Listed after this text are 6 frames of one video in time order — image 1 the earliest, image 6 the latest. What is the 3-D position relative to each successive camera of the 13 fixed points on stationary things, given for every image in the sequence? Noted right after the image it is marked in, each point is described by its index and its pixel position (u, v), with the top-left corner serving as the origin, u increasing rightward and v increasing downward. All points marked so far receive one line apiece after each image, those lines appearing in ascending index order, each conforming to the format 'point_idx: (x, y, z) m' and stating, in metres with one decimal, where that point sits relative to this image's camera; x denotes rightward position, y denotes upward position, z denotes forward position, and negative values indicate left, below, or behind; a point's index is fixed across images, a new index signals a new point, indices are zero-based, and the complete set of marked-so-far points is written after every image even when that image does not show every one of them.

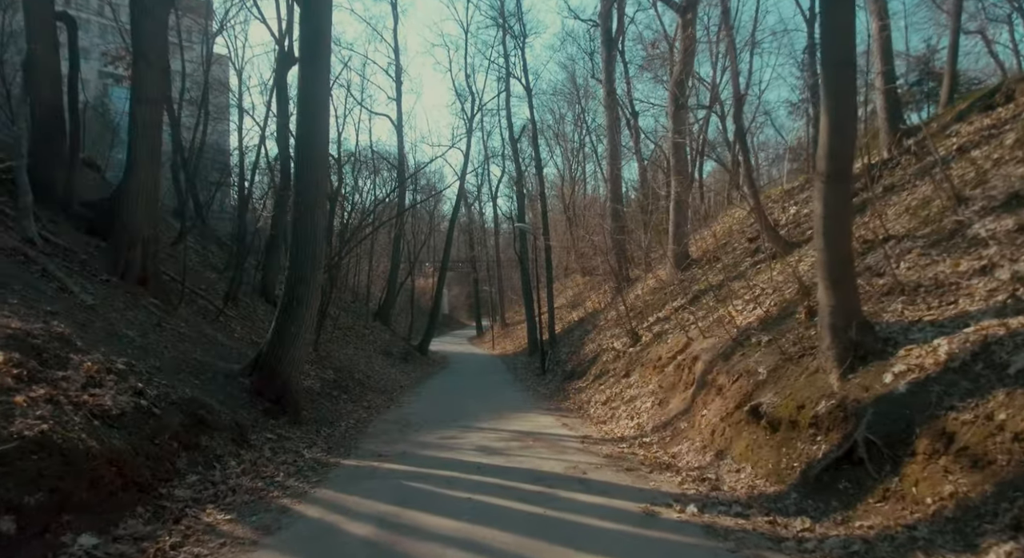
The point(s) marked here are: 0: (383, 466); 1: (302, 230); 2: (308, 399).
0: (-1.8, -2.6, +7.9) m
1: (-3.9, +0.9, +10.5) m
2: (-4.4, -2.6, +12.3) m
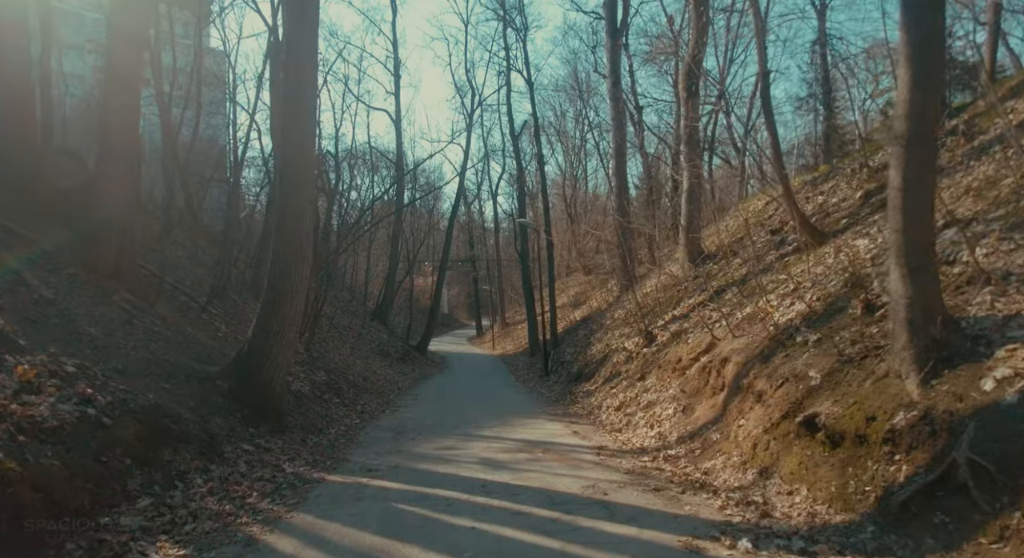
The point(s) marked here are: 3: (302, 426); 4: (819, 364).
0: (-1.7, -2.5, +6.9) m
1: (-3.8, +1.0, +9.5) m
2: (-4.3, -2.5, +11.3) m
3: (-3.8, -2.6, +10.2) m
4: (+3.3, -0.9, +6.1) m
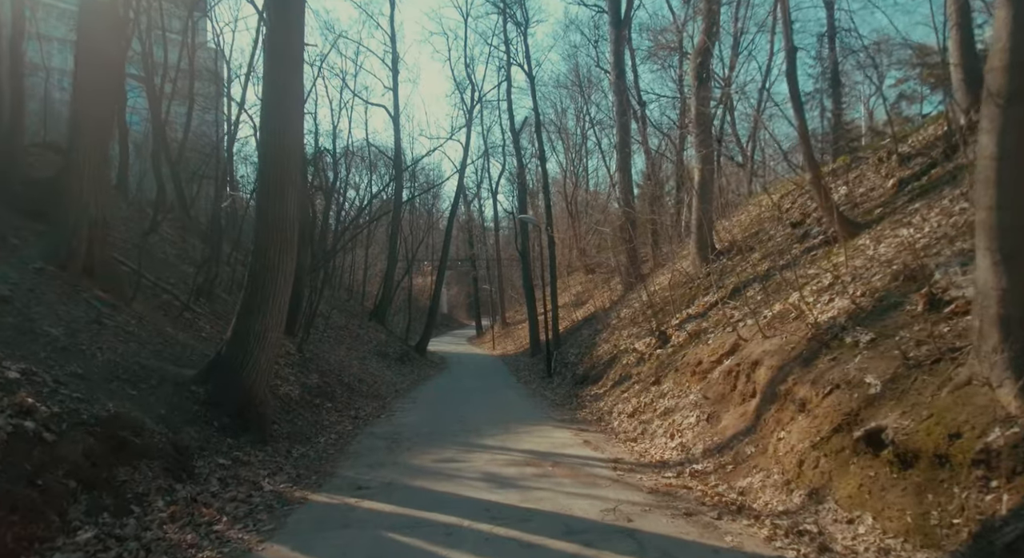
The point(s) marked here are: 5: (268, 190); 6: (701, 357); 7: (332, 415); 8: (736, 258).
0: (-1.6, -2.4, +6.1) m
1: (-3.7, +1.1, +8.7) m
2: (-4.2, -2.4, +10.4) m
3: (-3.7, -2.6, +9.4) m
4: (+3.4, -0.8, +5.3) m
5: (-3.7, +1.3, +8.7) m
6: (+3.1, -1.3, +9.4) m
7: (-3.9, -2.9, +12.3) m
8: (+5.6, +0.5, +14.2) m
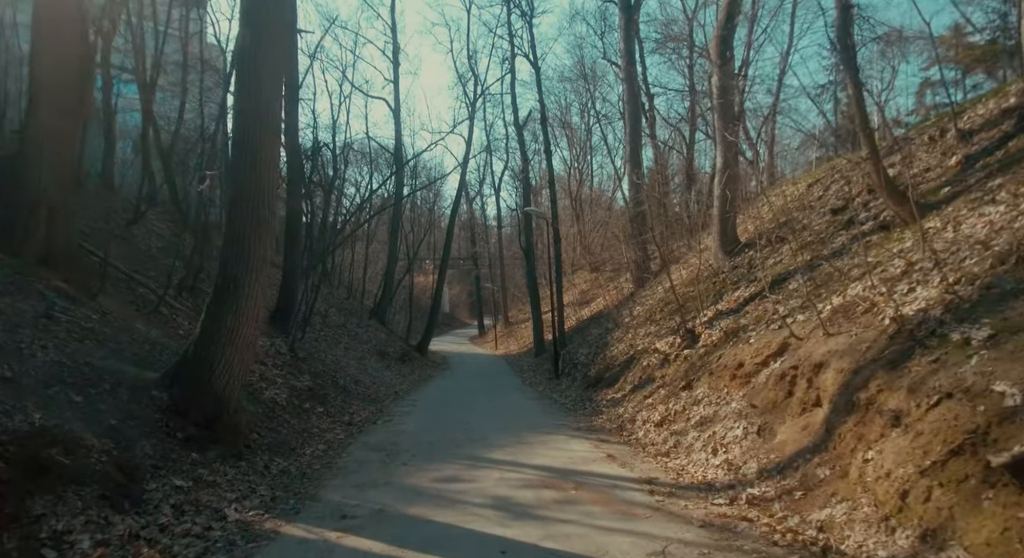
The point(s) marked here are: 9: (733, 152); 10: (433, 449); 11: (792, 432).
0: (-1.4, -2.3, +4.9) m
1: (-3.5, +1.2, +7.5) m
2: (-4.0, -2.2, +9.3) m
3: (-3.5, -2.4, +8.2) m
4: (+3.6, -0.7, +4.1) m
5: (-3.5, +1.5, +7.5) m
6: (+3.3, -1.1, +8.2) m
7: (-3.7, -2.8, +11.1) m
8: (+5.8, +0.7, +13.0) m
9: (+5.9, +3.4, +15.1) m
10: (-1.2, -2.6, +8.6) m
11: (+3.0, -1.6, +6.2) m
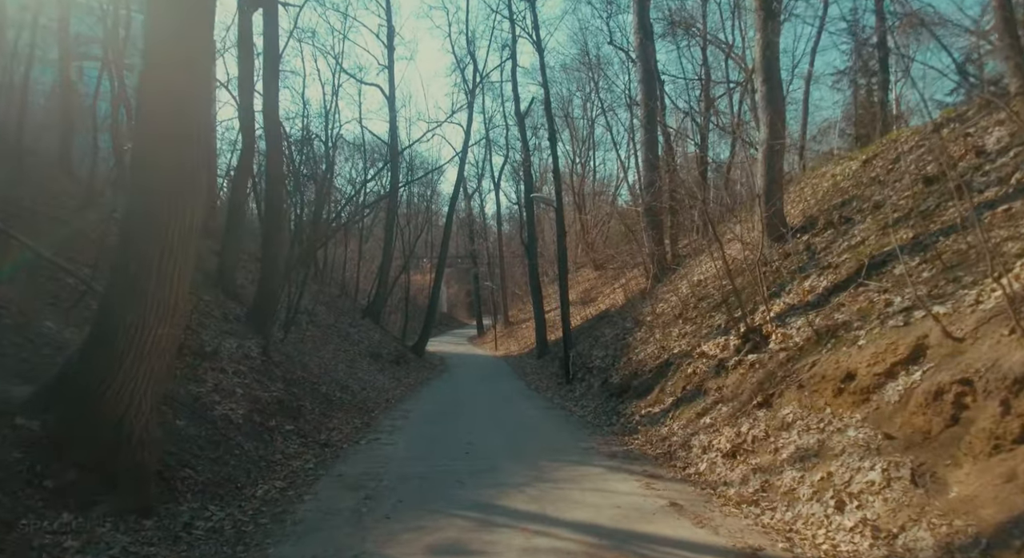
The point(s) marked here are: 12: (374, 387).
0: (-1.2, -2.0, +2.7) m
1: (-3.3, +1.5, +5.3) m
2: (-3.8, -2.0, +7.0) m
3: (-3.3, -2.2, +6.0) m
4: (+3.8, -0.5, +1.9) m
5: (-3.3, +1.7, +5.3) m
6: (+3.5, -0.9, +6.0) m
7: (-3.4, -2.6, +8.9) m
8: (+6.0, +0.9, +10.9) m
9: (+6.1, +3.6, +13.0) m
10: (-0.9, -2.3, +6.4) m
11: (+3.2, -1.4, +4.0) m
12: (-4.8, -3.8, +19.7) m
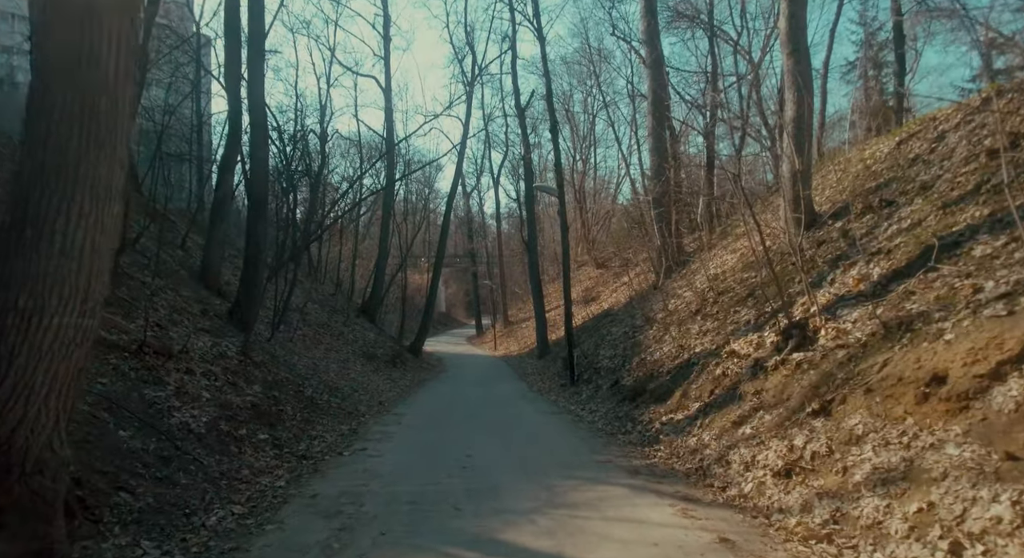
0: (-1.1, -1.9, +1.6) m
1: (-3.2, +1.6, +4.1) m
2: (-3.7, -1.9, +5.9) m
3: (-3.2, -2.0, +4.8) m
4: (+3.9, -0.3, +0.8) m
5: (-3.2, +1.9, +4.1) m
6: (+3.6, -0.7, +4.9) m
7: (-3.4, -2.4, +7.8) m
8: (+6.0, +1.0, +9.7) m
9: (+6.1, +3.7, +11.8) m
10: (-0.9, -2.2, +5.2) m
11: (+3.3, -1.2, +2.8) m
12: (-4.7, -3.6, +18.5) m
